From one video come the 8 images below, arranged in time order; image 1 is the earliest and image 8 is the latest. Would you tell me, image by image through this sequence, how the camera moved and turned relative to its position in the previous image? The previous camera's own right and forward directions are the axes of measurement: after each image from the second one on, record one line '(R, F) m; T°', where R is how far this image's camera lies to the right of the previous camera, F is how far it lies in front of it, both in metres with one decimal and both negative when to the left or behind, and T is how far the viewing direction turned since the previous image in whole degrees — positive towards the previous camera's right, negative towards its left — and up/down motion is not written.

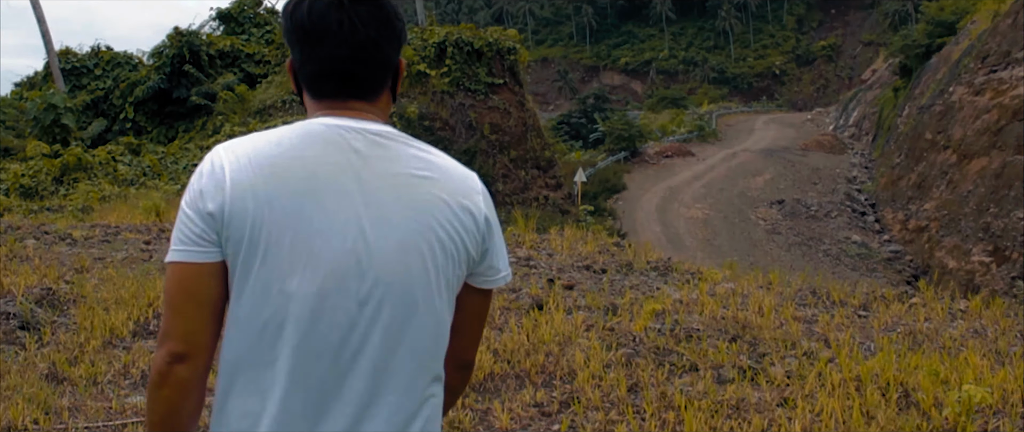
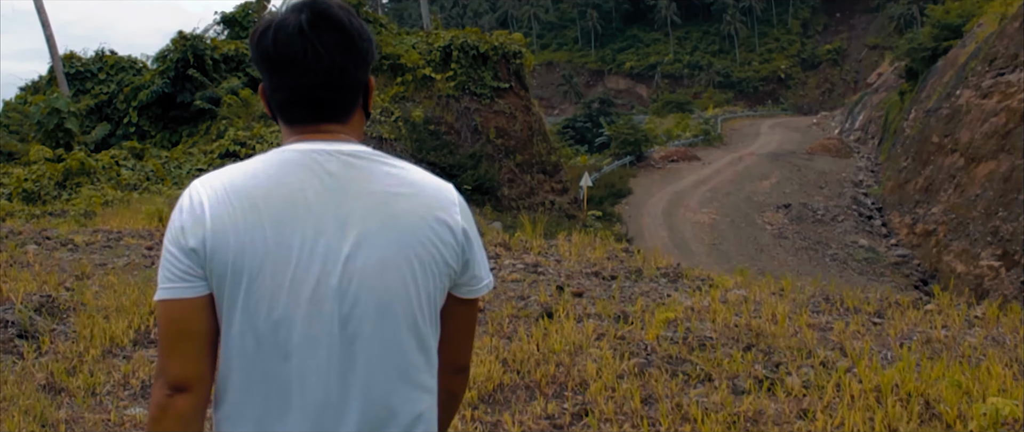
(0.0, +0.1) m; 0°
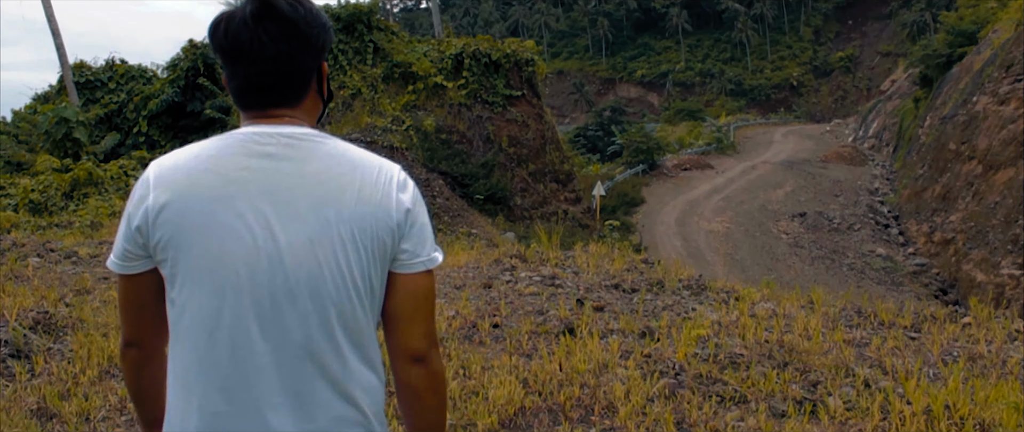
(0.0, +0.3) m; -1°
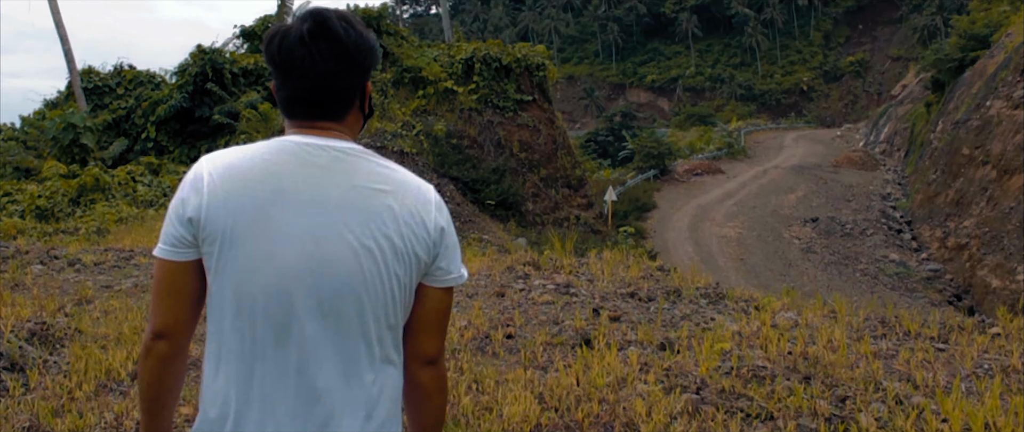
(0.0, +0.2) m; -1°
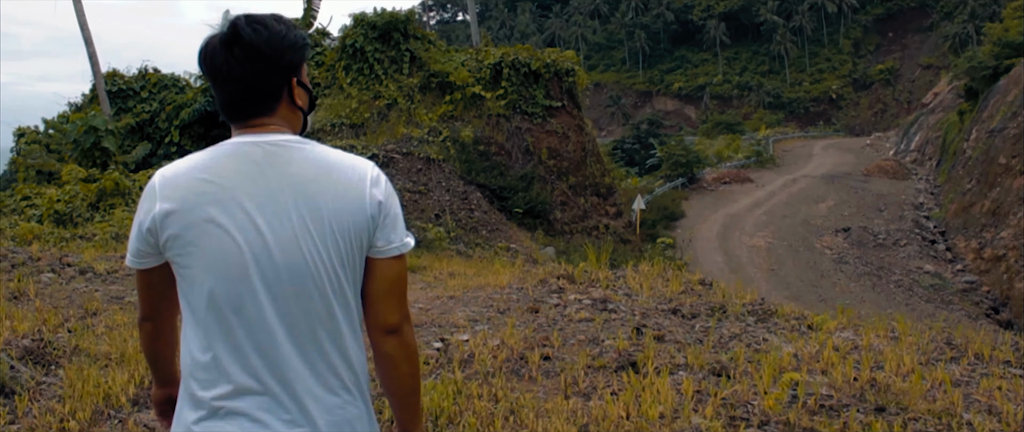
(-0.1, +0.4) m; -1°
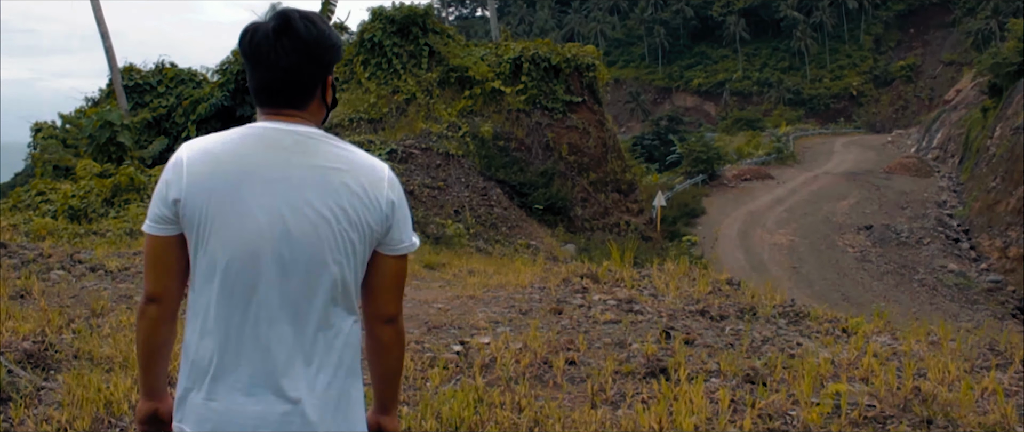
(0.0, +0.2) m; -1°
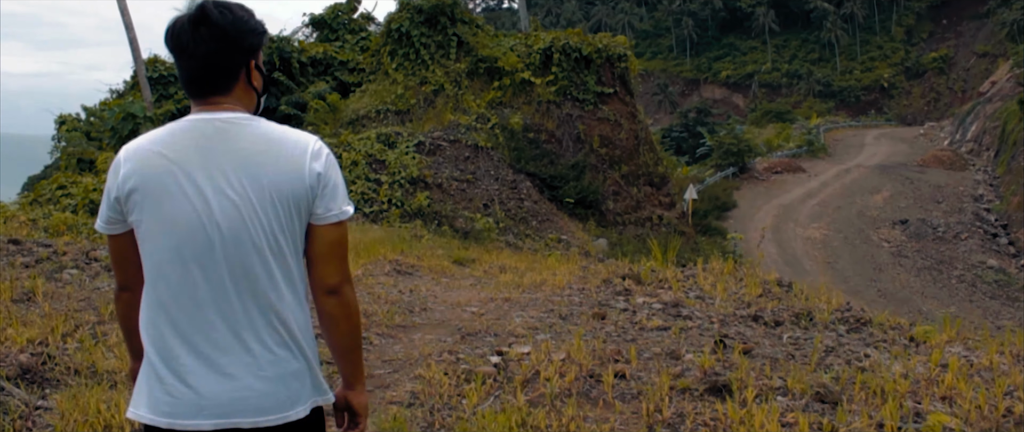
(-0.1, +0.4) m; -1°
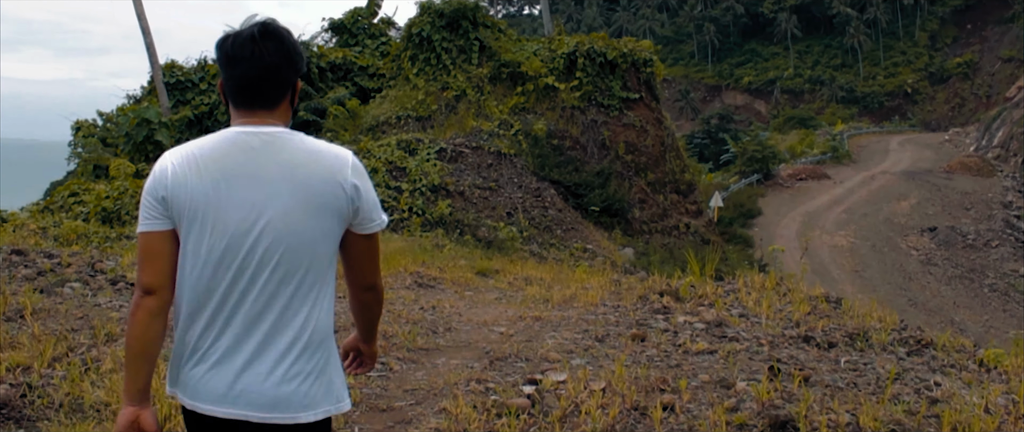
(-0.1, +0.4) m; -1°
